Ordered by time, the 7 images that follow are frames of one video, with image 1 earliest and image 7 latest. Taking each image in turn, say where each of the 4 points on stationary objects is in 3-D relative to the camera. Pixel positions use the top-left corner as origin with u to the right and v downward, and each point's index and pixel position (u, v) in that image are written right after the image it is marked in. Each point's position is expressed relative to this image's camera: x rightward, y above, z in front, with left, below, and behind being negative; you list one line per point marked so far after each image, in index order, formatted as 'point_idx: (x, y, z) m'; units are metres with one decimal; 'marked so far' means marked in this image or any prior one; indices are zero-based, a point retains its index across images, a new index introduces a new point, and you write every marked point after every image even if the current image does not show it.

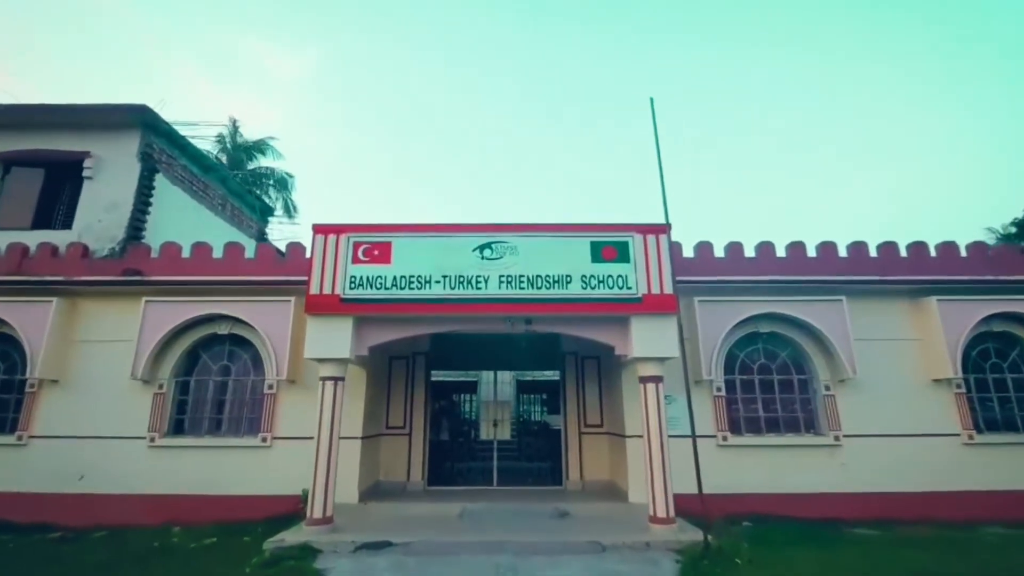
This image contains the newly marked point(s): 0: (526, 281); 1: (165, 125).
0: (+0.2, +0.1, +8.2) m
1: (-6.8, +3.2, +11.4) m
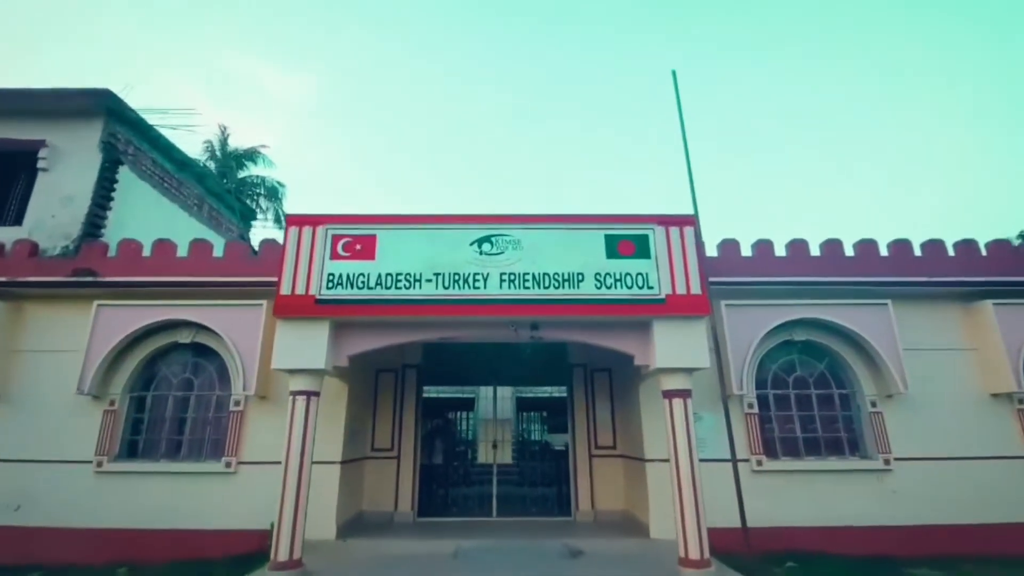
0: (+0.2, +0.1, +7.1) m
1: (-6.7, +3.1, +10.3) m
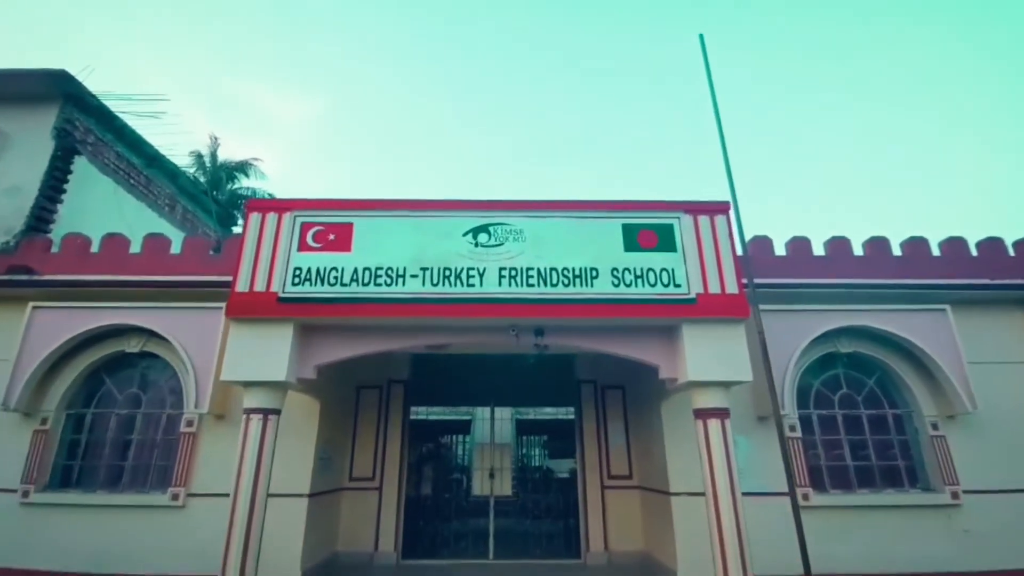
0: (+0.2, +0.1, +5.9) m
1: (-6.7, +3.0, +9.3) m
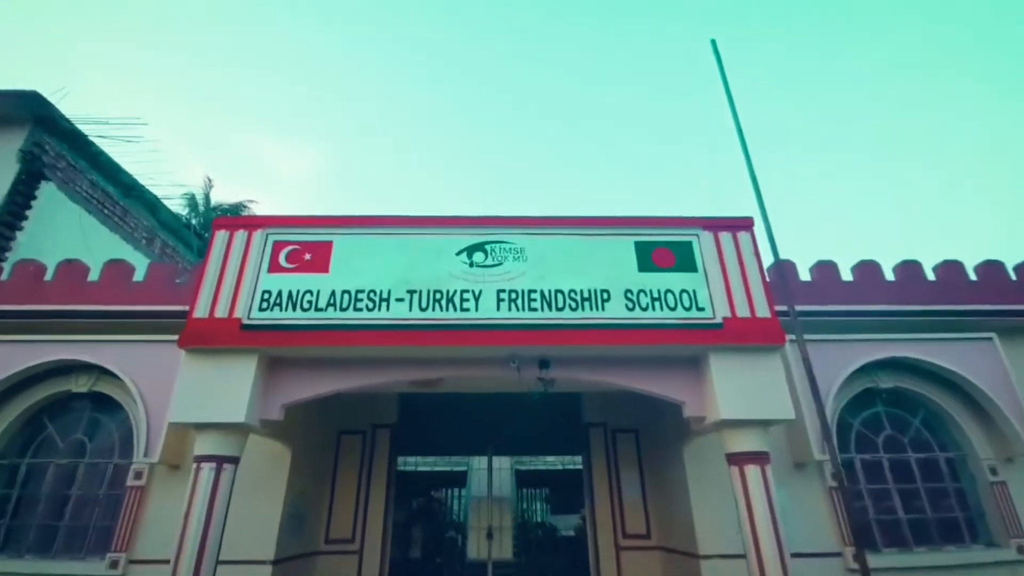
0: (+0.2, -0.1, +5.2) m
1: (-6.7, +2.5, +8.8) m
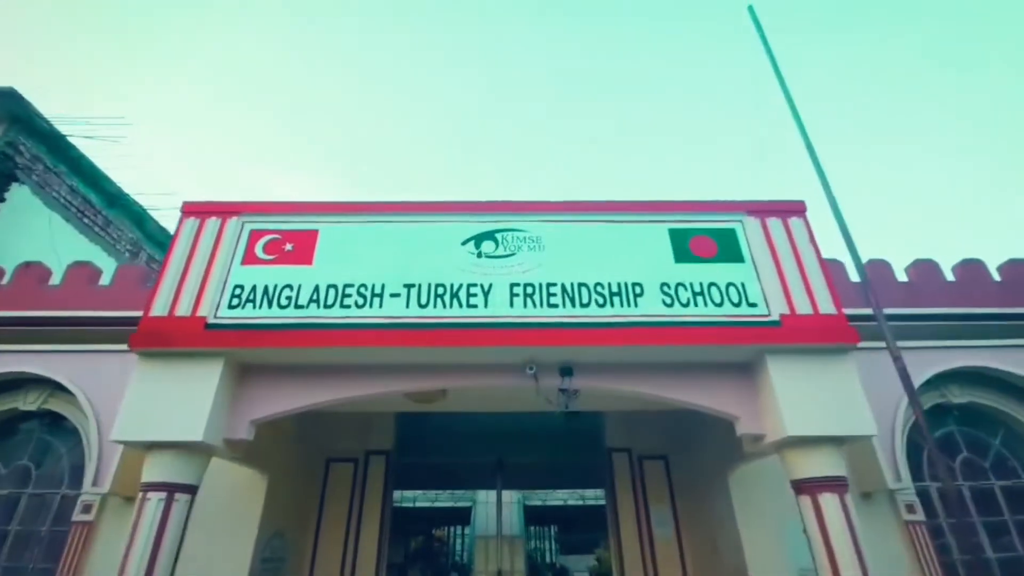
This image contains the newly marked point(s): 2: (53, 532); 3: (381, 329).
0: (+0.4, 0.0, +4.4) m
1: (-6.6, +2.3, +8.2) m
2: (-4.0, -2.1, +5.1) m
3: (-0.9, -0.3, +4.2) m
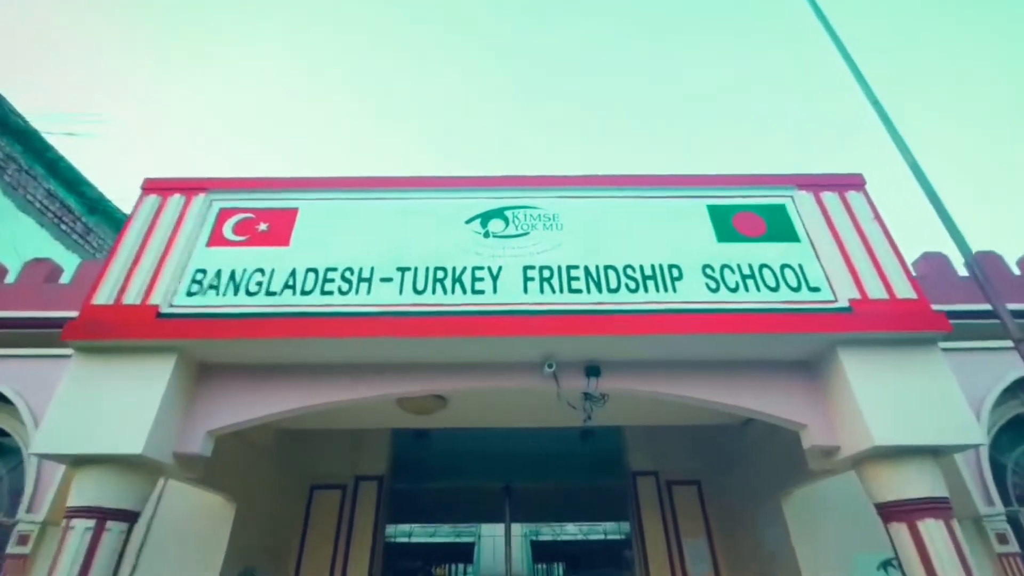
0: (+0.4, +0.1, +3.7) m
1: (-6.5, +2.2, +7.6) m
2: (-3.9, -2.1, +4.3) m
3: (-0.8, -0.2, +3.5) m
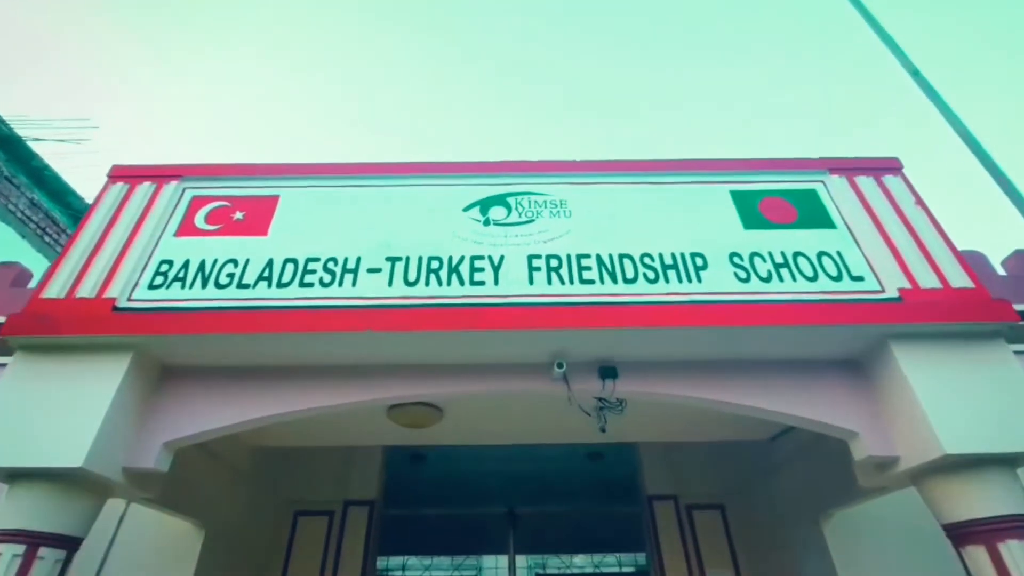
0: (+0.5, +0.1, +3.3) m
1: (-6.5, +2.0, +7.3) m
2: (-3.9, -2.1, +3.8) m
3: (-0.8, -0.1, +3.0) m
